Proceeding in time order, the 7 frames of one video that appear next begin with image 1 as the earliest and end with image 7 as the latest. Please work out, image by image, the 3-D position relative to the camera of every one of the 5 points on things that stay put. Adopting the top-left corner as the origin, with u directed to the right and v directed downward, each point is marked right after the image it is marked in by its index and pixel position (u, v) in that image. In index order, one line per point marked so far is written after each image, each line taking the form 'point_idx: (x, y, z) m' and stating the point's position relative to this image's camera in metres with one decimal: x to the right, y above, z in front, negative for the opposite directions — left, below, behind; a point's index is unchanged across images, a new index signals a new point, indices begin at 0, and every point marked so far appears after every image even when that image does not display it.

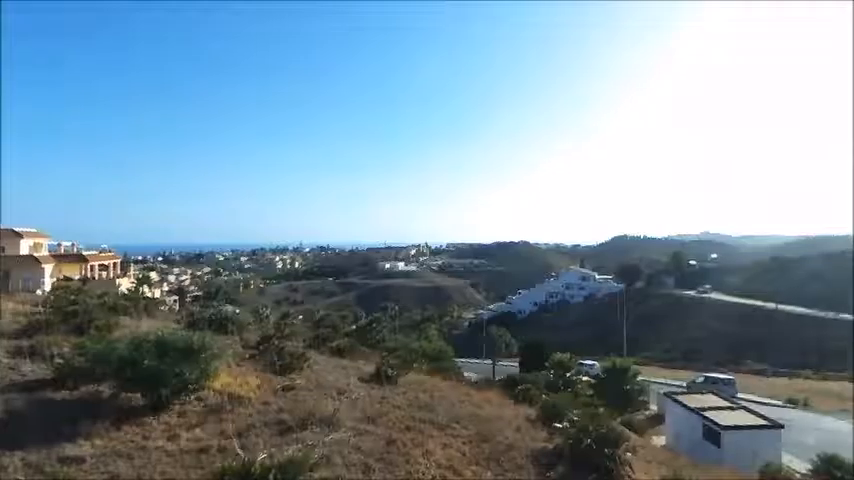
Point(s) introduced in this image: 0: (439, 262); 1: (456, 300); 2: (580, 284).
0: (+0.5, -0.6, +19.7) m
1: (+0.9, -1.7, +20.0) m
2: (+4.8, -1.3, +20.4) m
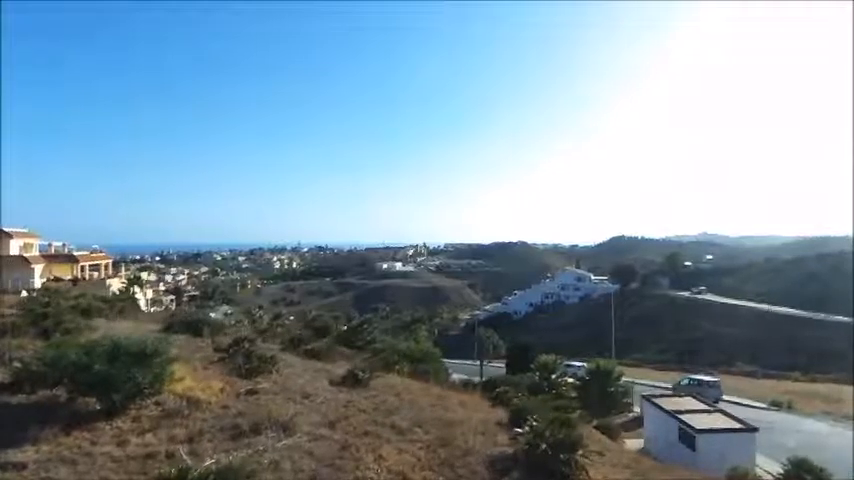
0: (+0.3, -0.6, +19.7) m
1: (+0.7, -1.8, +20.0) m
2: (+4.5, -1.3, +20.4) m
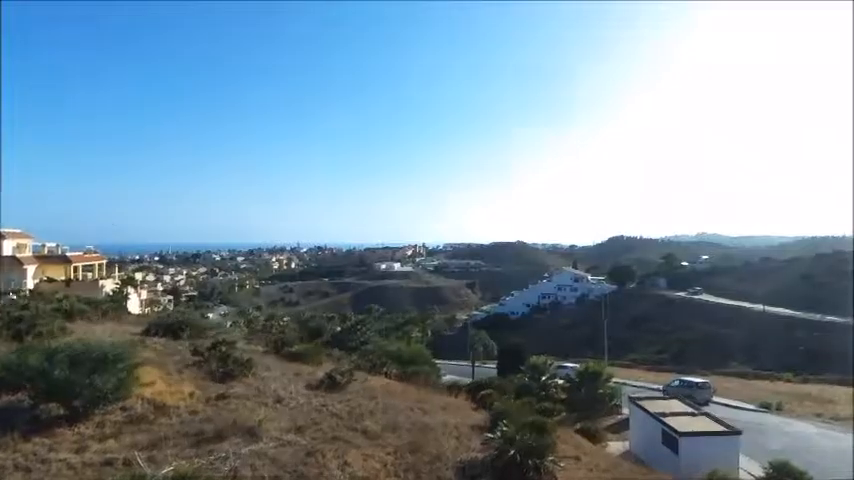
0: (+0.2, -0.6, +19.7) m
1: (+0.5, -1.8, +19.9) m
2: (+4.4, -1.3, +20.3) m
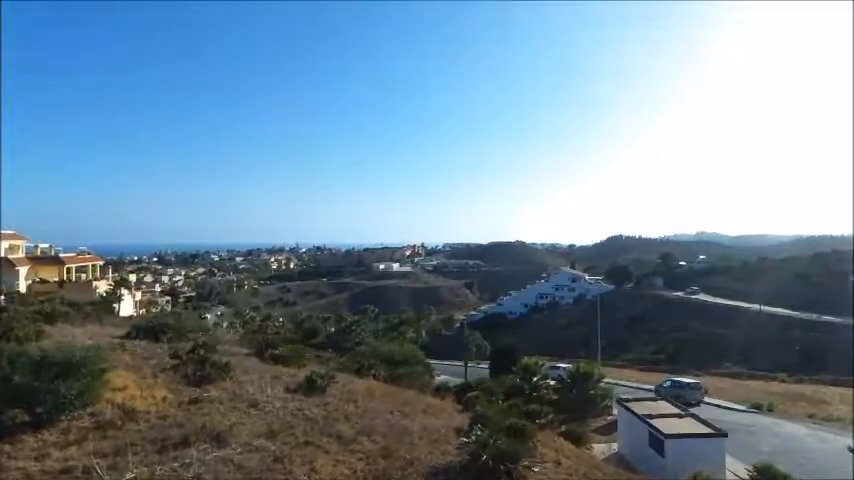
0: (0.0, -0.7, +19.6) m
1: (+0.4, -1.8, +19.9) m
2: (+4.2, -1.3, +20.3) m
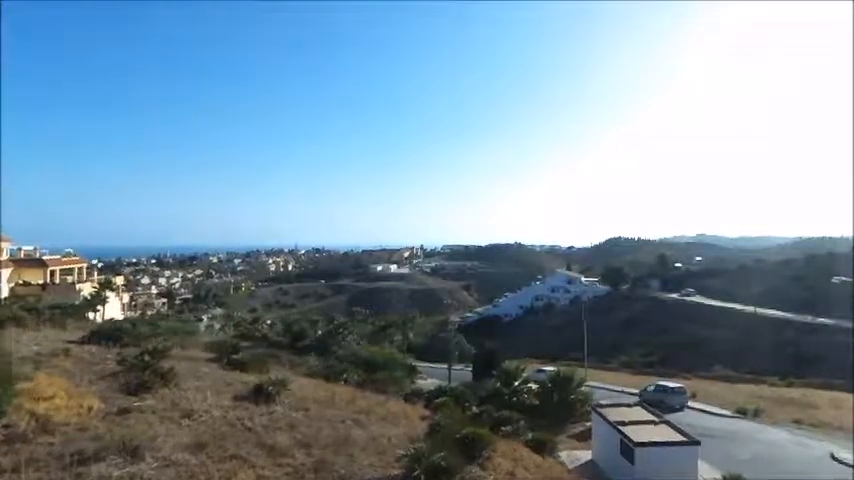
0: (-0.3, -0.7, +19.4) m
1: (+0.1, -1.8, +19.7) m
2: (+3.9, -1.4, +20.1) m
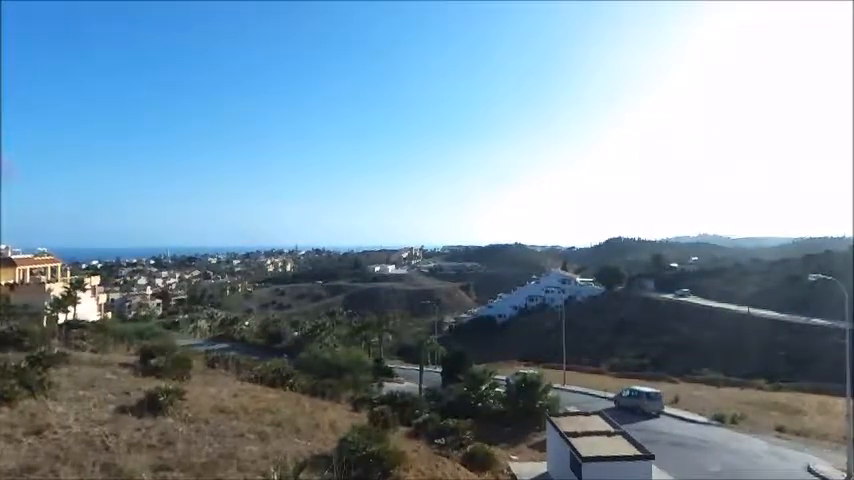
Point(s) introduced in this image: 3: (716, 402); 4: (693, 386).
0: (-0.7, -0.7, +18.9) m
1: (-0.4, -1.8, +19.2) m
2: (+3.5, -1.3, +19.6) m
3: (+6.1, -3.6, +14.8) m
4: (+6.6, -3.7, +17.1) m
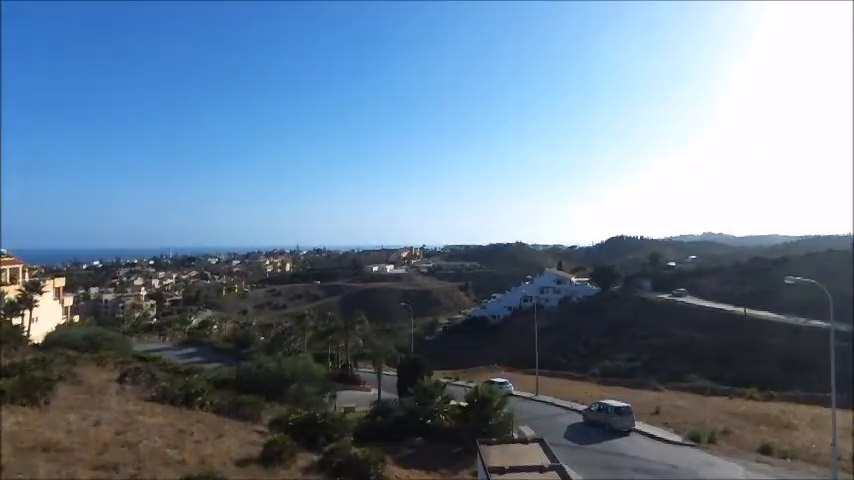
0: (-1.3, -0.6, +18.0) m
1: (-0.9, -1.8, +18.3) m
2: (+2.9, -1.3, +18.7) m
3: (+5.5, -3.5, +13.9) m
4: (+6.0, -3.6, +16.2) m
